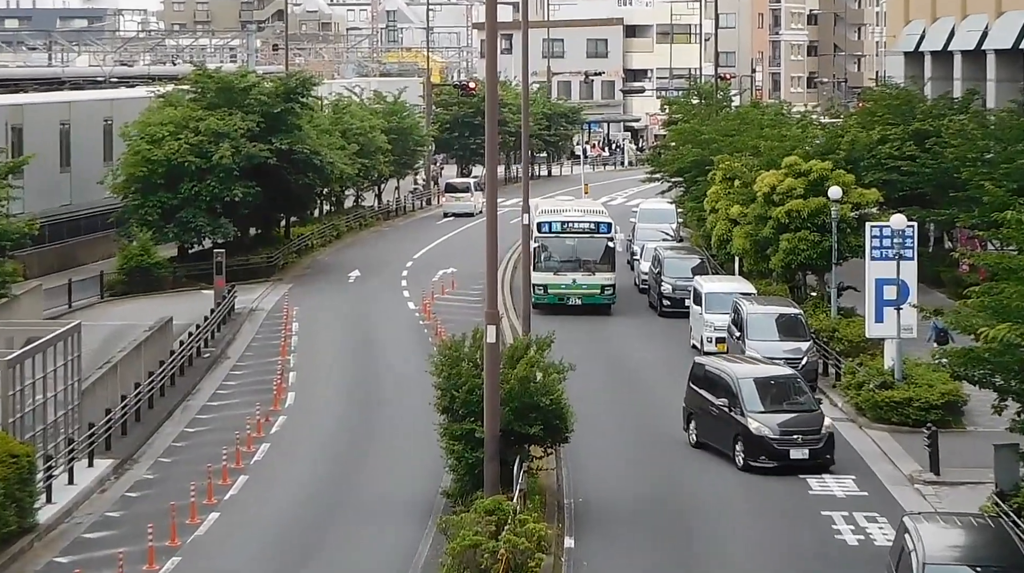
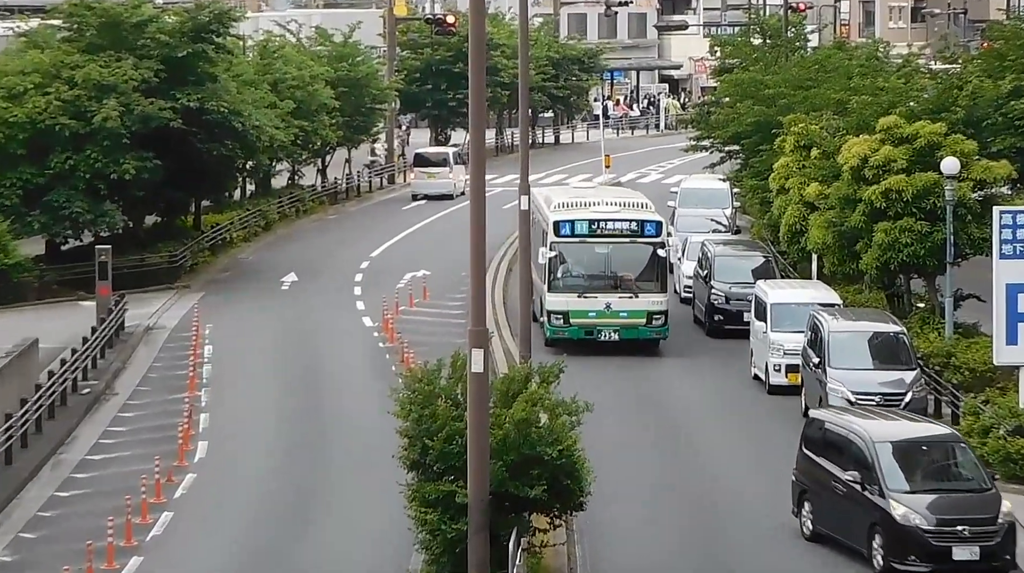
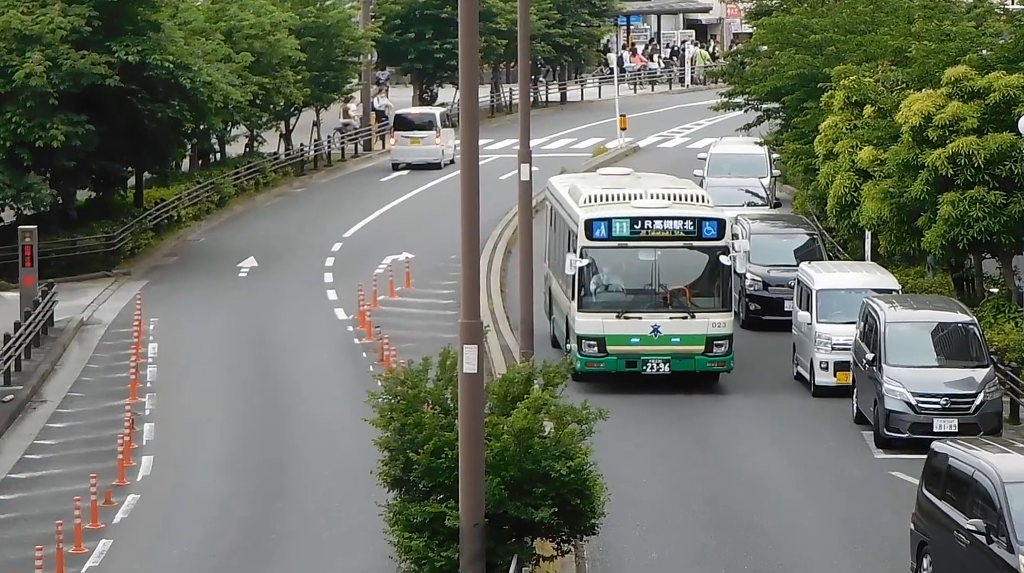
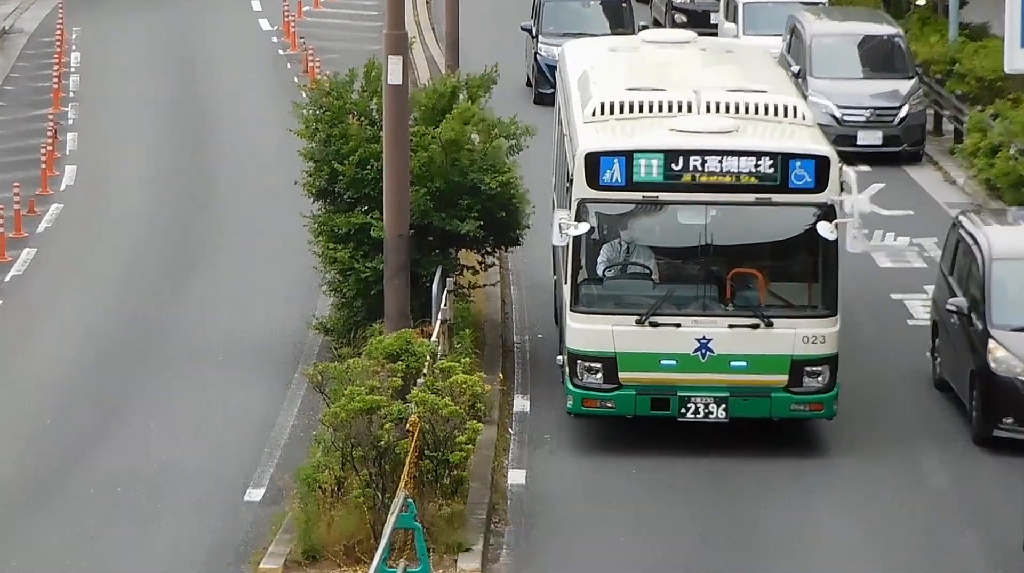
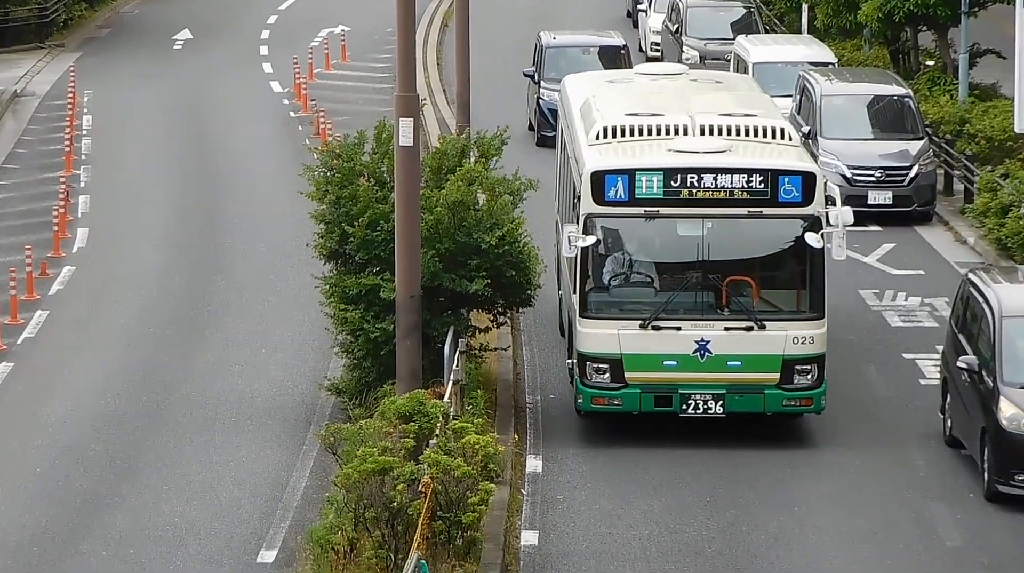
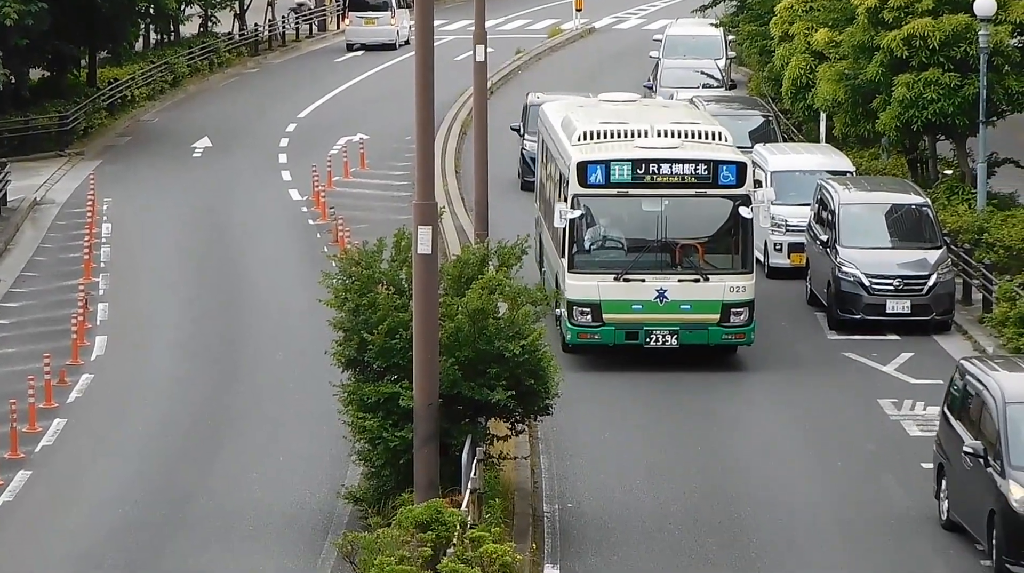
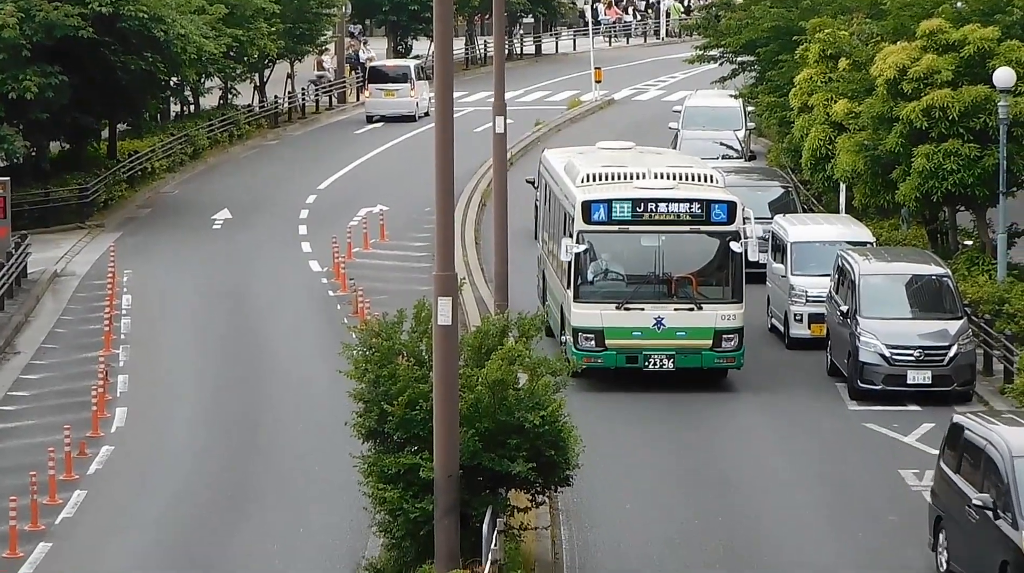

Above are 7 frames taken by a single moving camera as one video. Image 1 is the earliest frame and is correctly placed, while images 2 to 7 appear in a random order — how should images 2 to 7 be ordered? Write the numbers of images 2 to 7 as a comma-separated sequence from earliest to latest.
2, 3, 7, 6, 5, 4
